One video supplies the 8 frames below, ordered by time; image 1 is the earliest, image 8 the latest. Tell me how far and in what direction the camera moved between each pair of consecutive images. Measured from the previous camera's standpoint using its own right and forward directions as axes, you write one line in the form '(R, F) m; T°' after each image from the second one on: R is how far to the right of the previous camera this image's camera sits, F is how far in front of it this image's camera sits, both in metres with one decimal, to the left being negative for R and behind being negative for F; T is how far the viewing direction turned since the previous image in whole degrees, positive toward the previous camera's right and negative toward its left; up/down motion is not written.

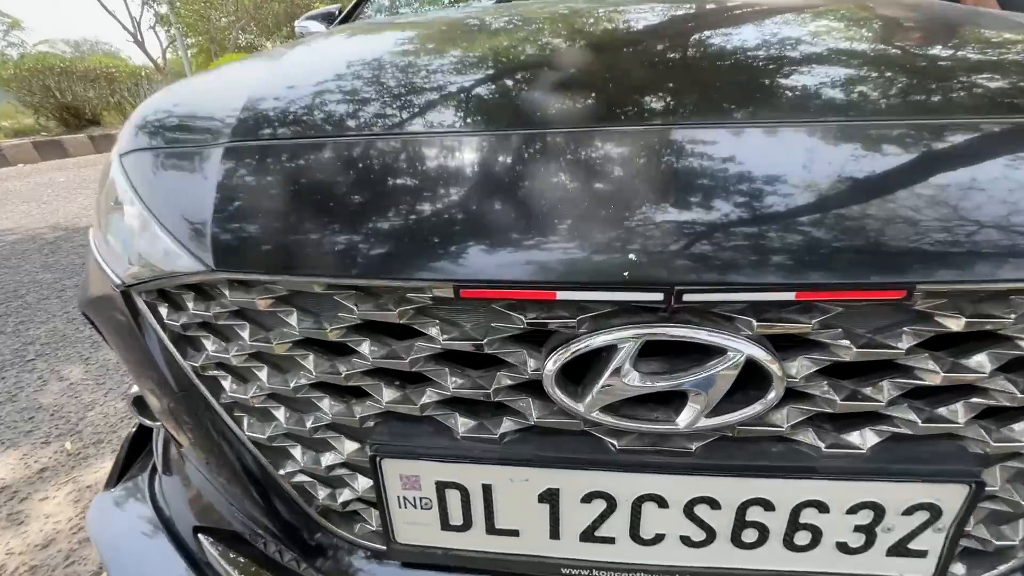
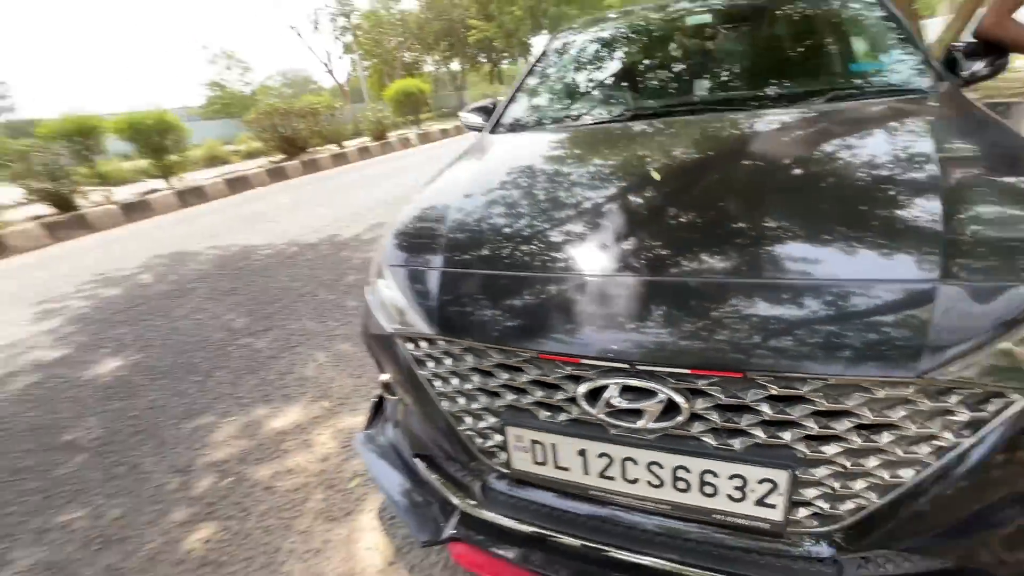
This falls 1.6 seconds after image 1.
(+0.2, -0.5) m; -16°
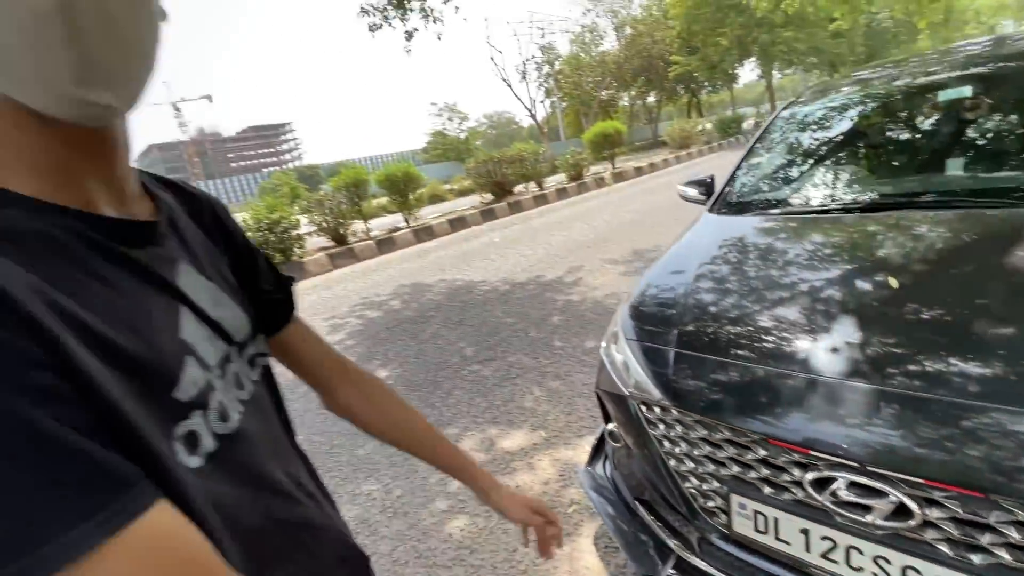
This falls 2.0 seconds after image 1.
(-0.1, -0.4) m; -21°
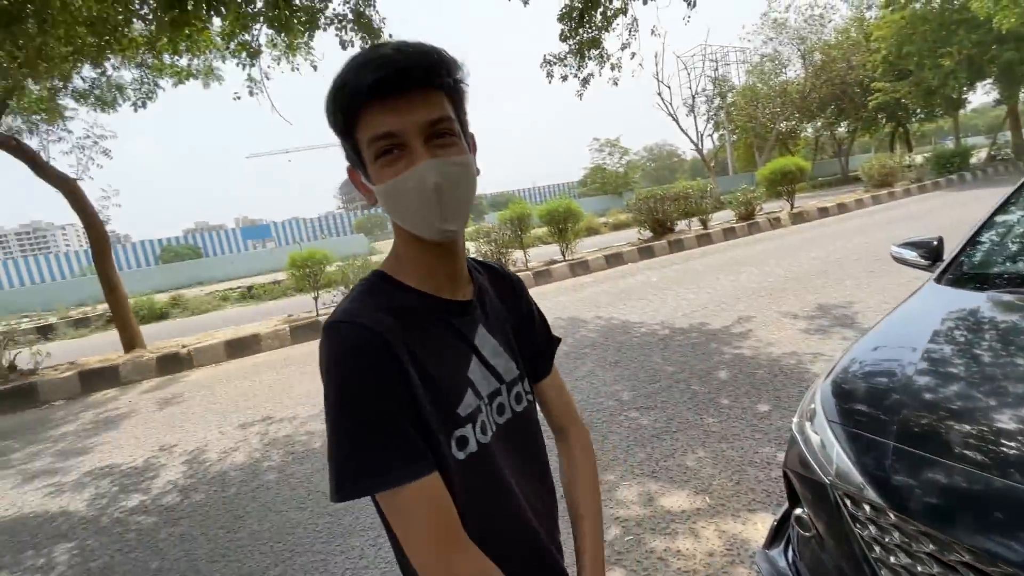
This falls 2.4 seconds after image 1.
(-0.1, -0.1) m; -17°
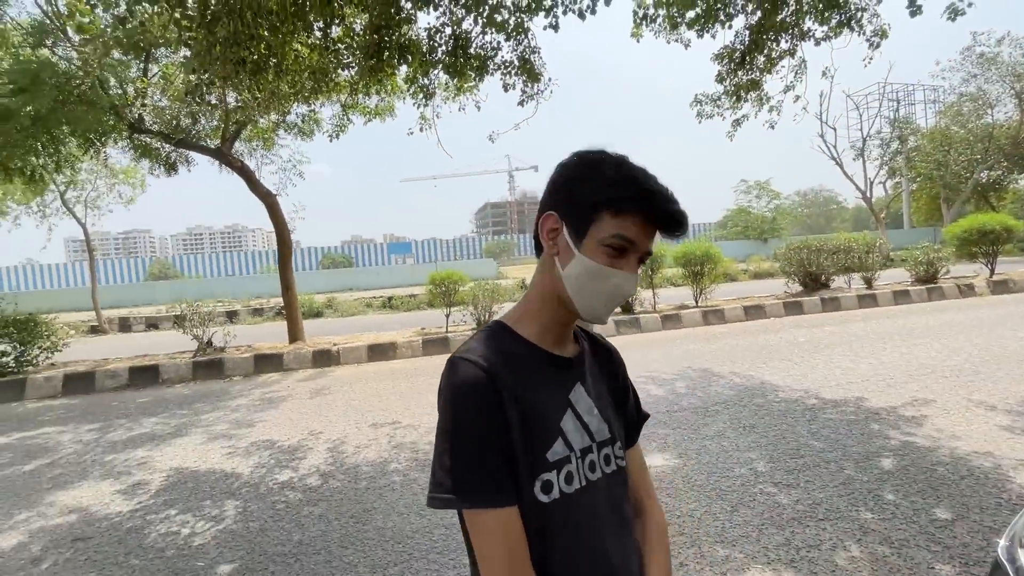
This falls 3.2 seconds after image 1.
(-0.1, 0.0) m; -14°
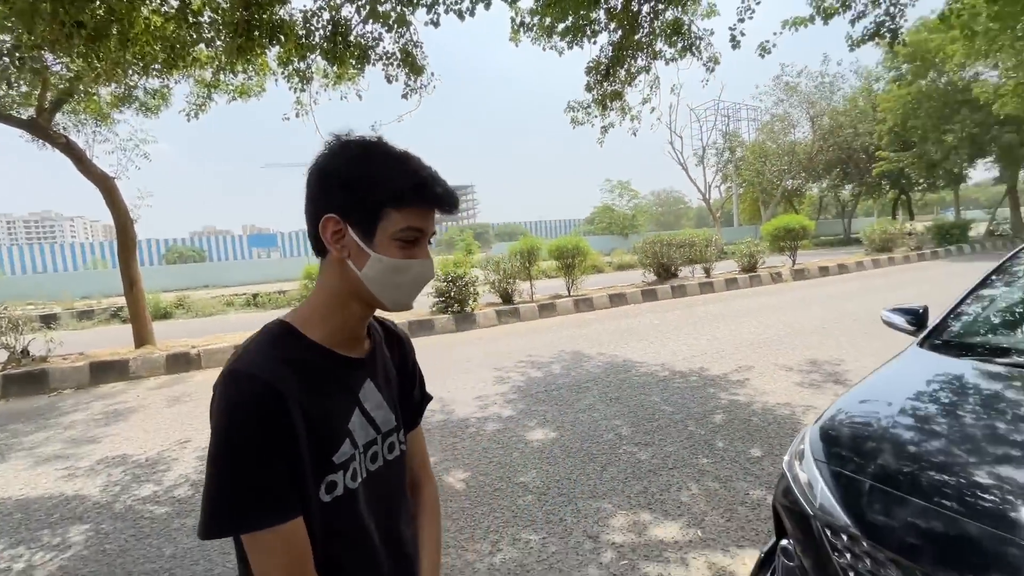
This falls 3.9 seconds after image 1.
(-0.1, -0.2) m; +14°
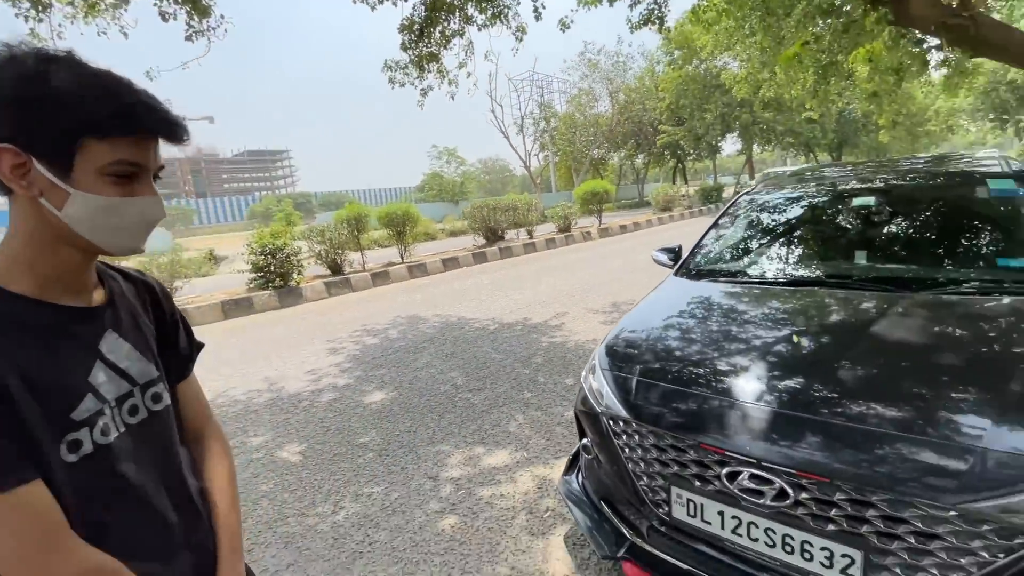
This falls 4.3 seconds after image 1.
(0.0, -0.1) m; +19°
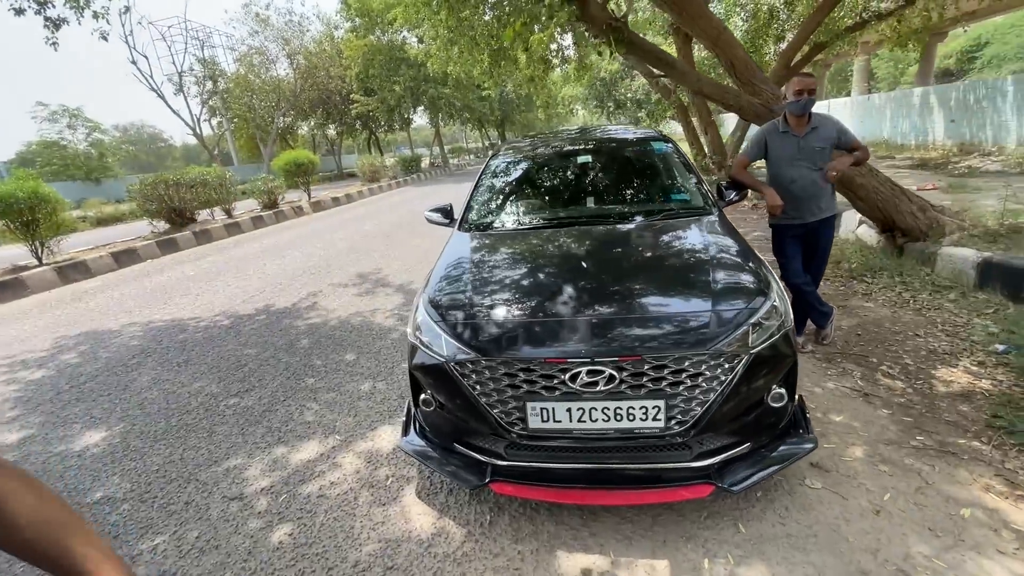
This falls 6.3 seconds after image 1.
(-0.5, +0.1) m; +33°
